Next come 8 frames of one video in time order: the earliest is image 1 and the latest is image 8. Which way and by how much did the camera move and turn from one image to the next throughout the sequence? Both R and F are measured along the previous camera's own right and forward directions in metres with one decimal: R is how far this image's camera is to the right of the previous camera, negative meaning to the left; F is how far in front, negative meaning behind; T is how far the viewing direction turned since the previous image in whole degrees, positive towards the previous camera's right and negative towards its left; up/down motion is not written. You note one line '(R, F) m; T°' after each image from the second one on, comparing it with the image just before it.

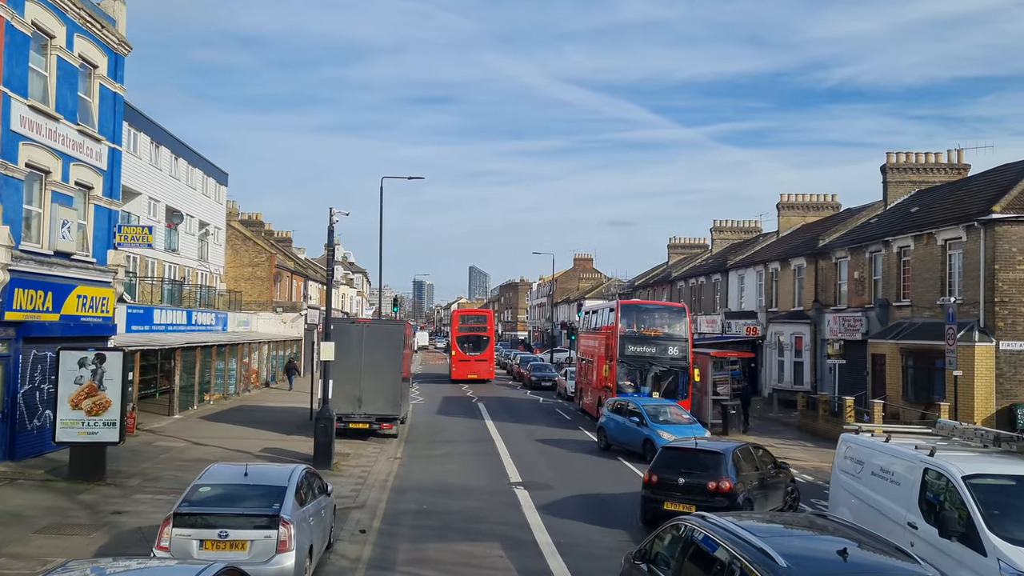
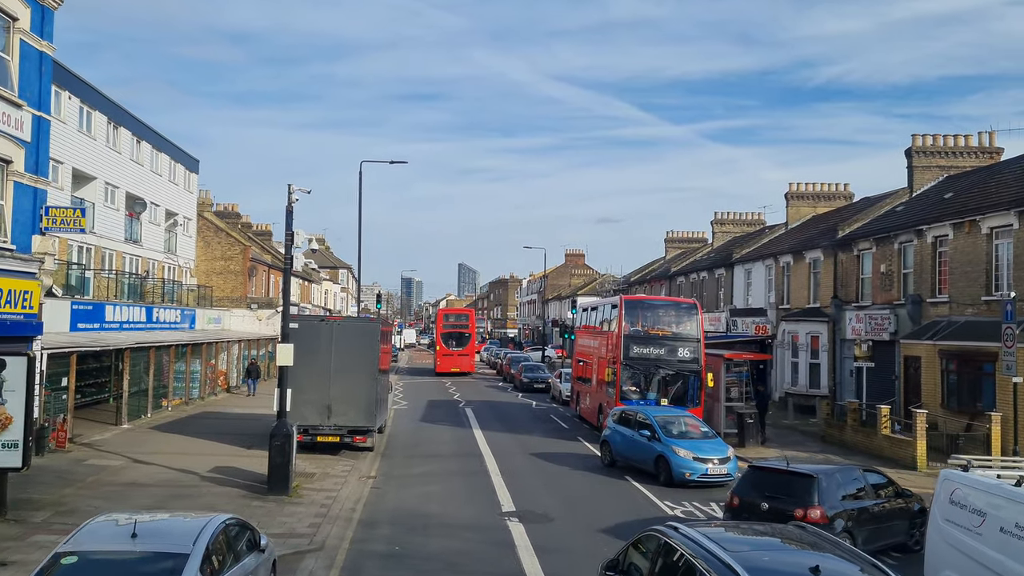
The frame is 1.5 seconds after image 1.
(-0.1, +2.8) m; +1°
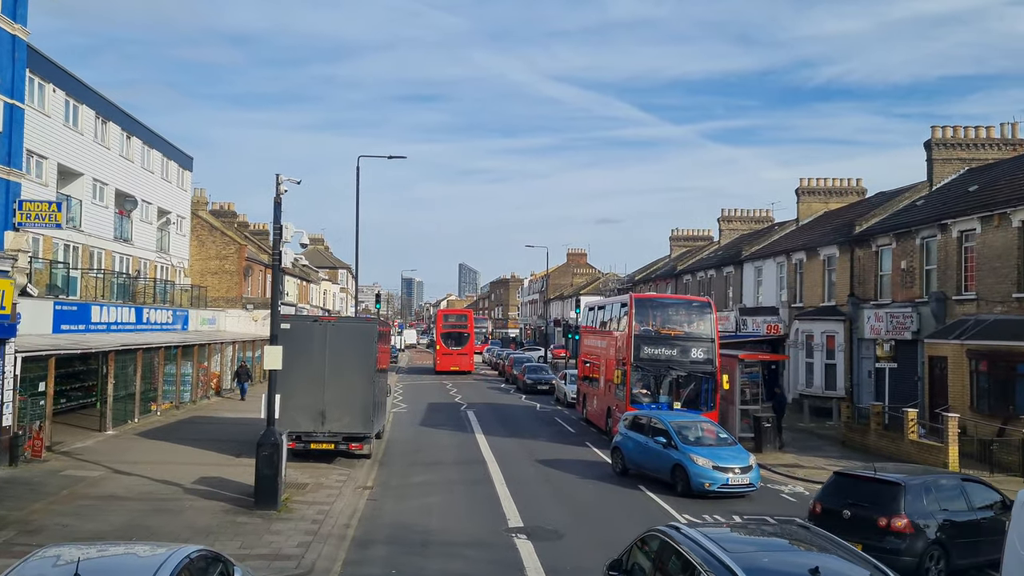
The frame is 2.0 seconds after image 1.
(-0.1, +1.1) m; 0°
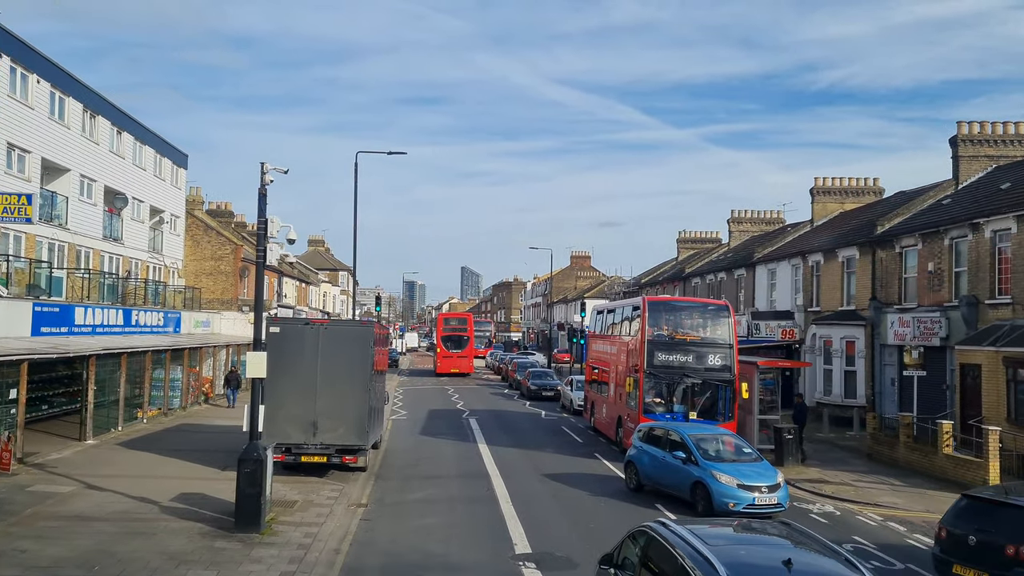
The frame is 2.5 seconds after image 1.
(-0.1, +1.3) m; 0°
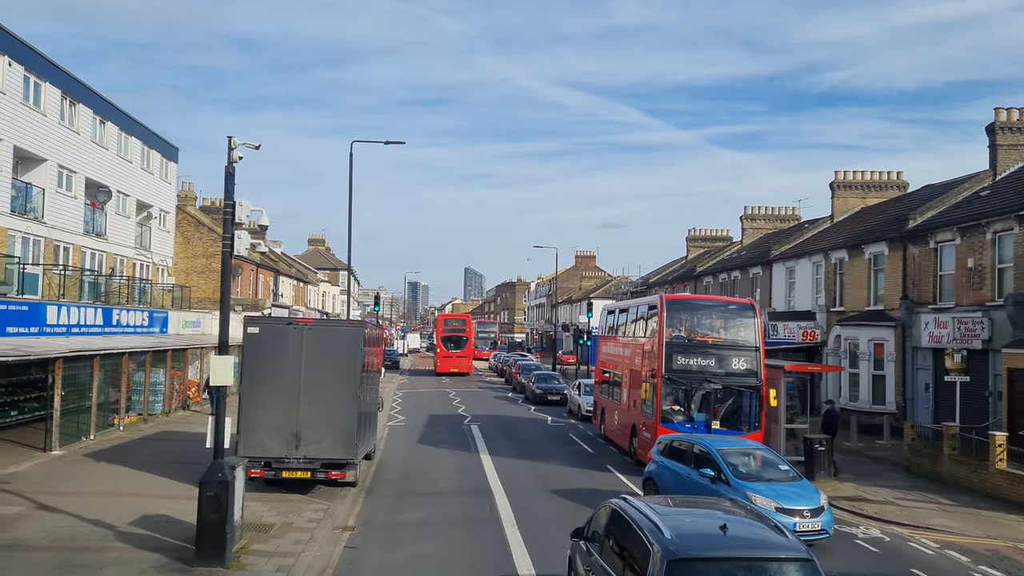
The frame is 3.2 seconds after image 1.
(0.0, +1.7) m; 0°
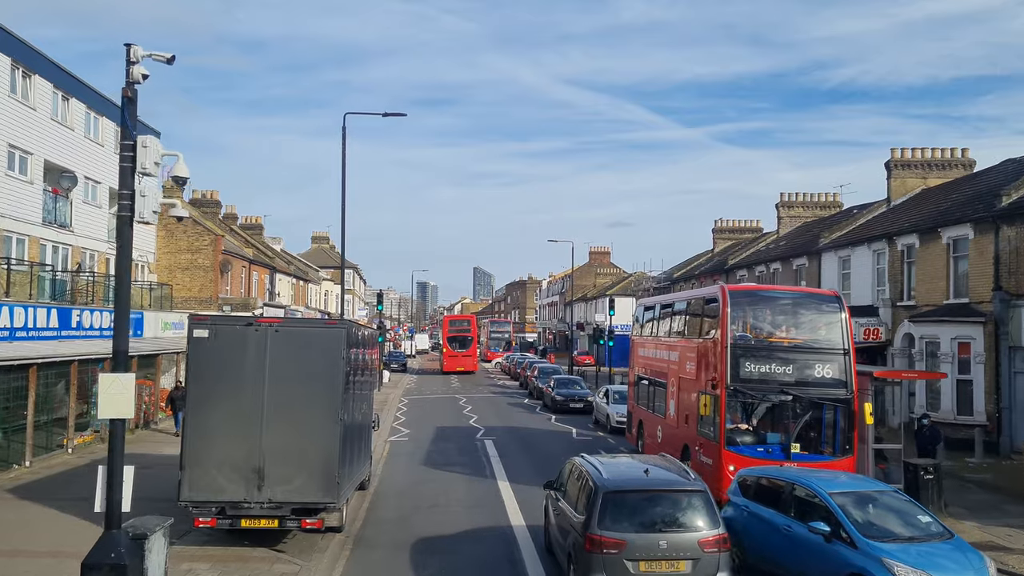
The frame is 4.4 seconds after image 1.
(-0.3, +3.7) m; -1°
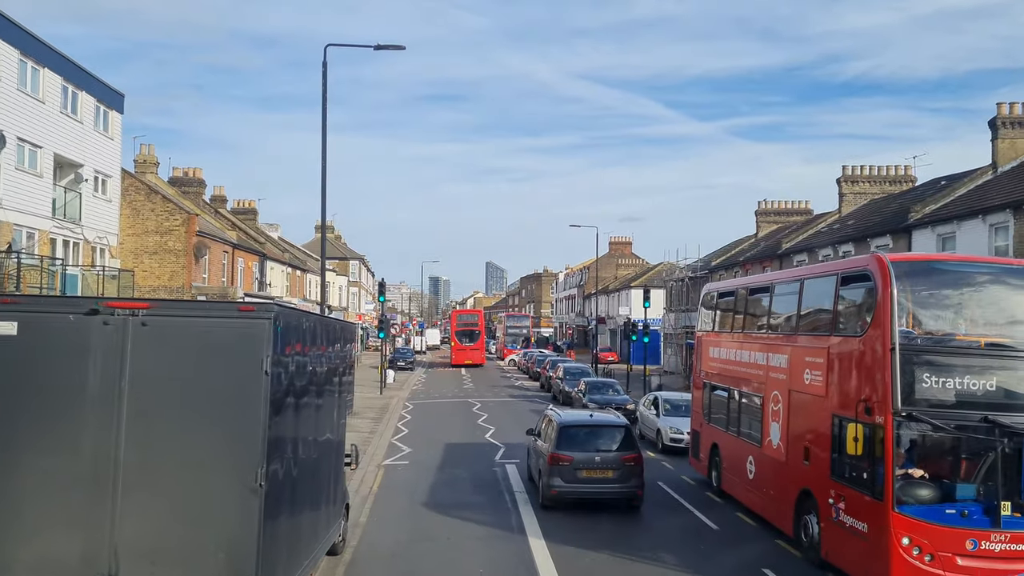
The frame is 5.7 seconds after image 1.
(-0.3, +5.2) m; -1°
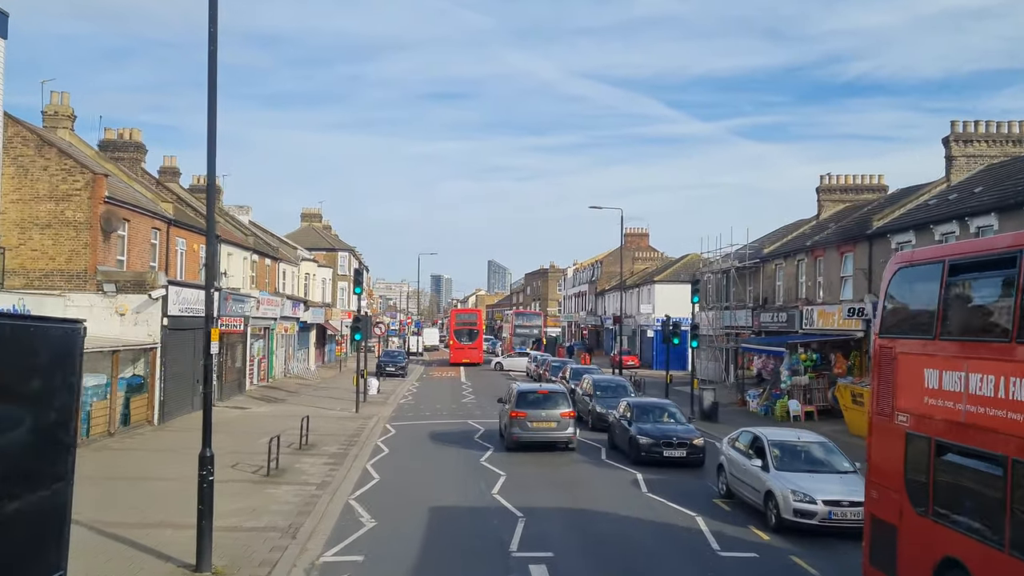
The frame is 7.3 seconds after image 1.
(-0.3, +7.8) m; 0°
